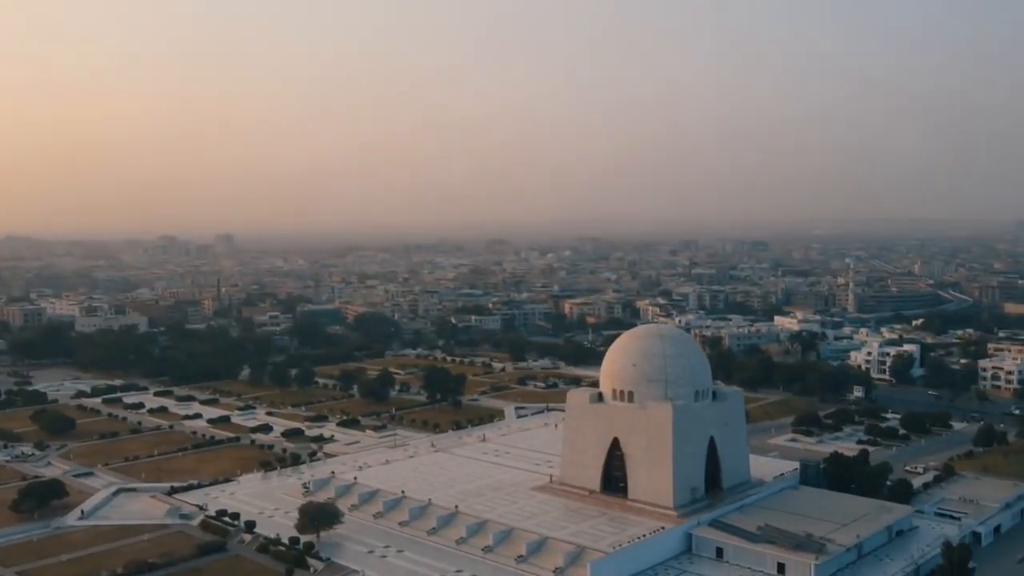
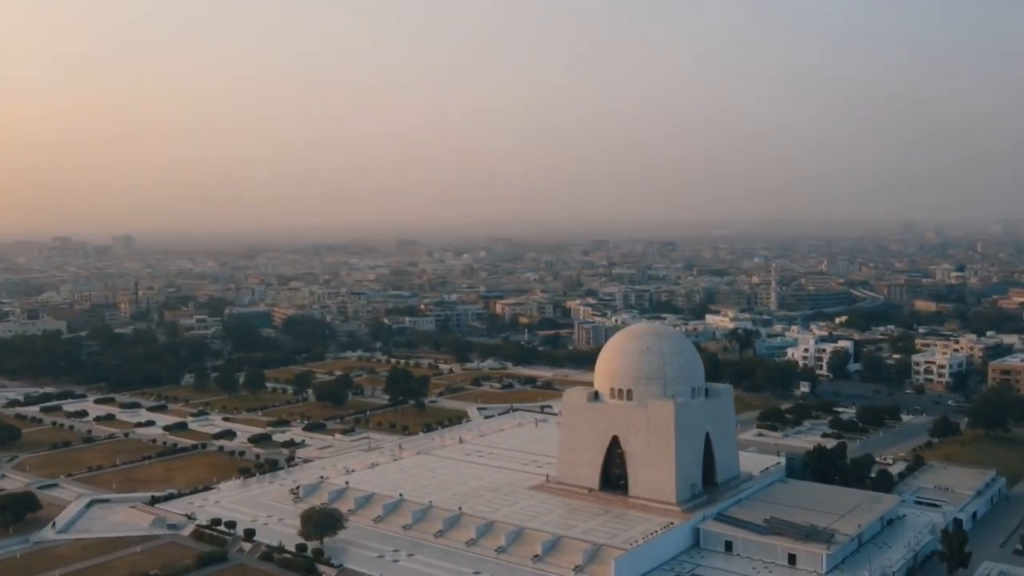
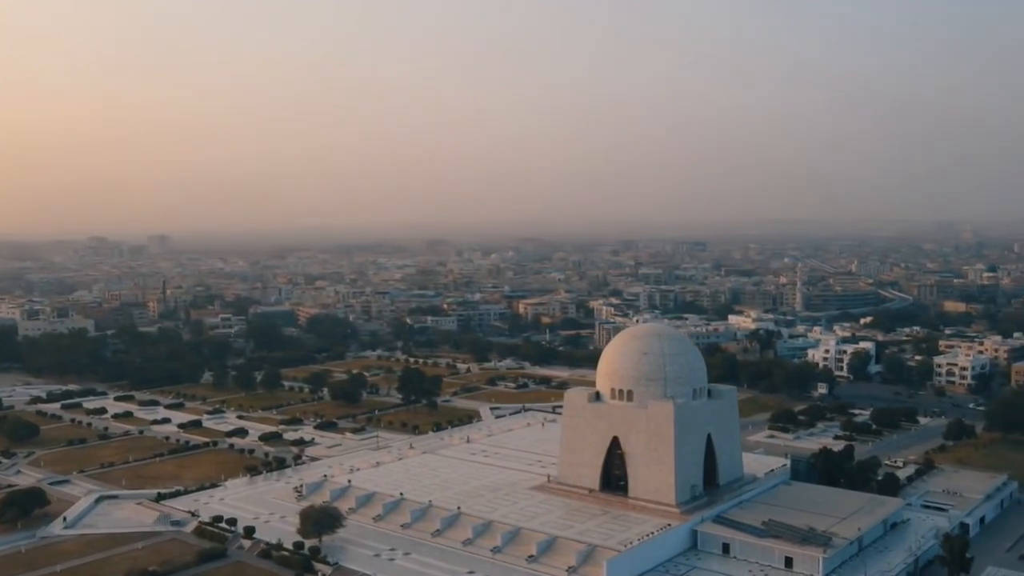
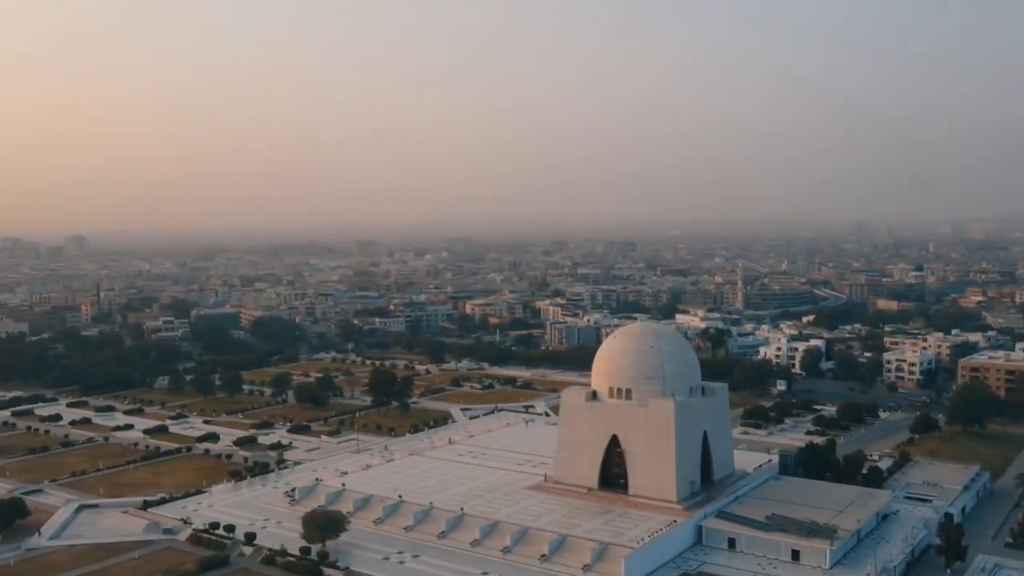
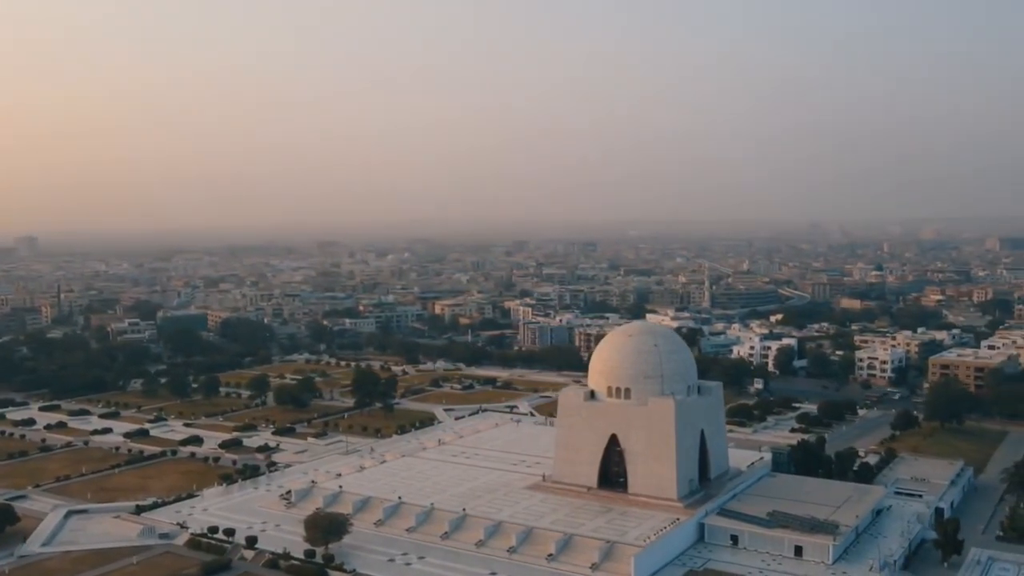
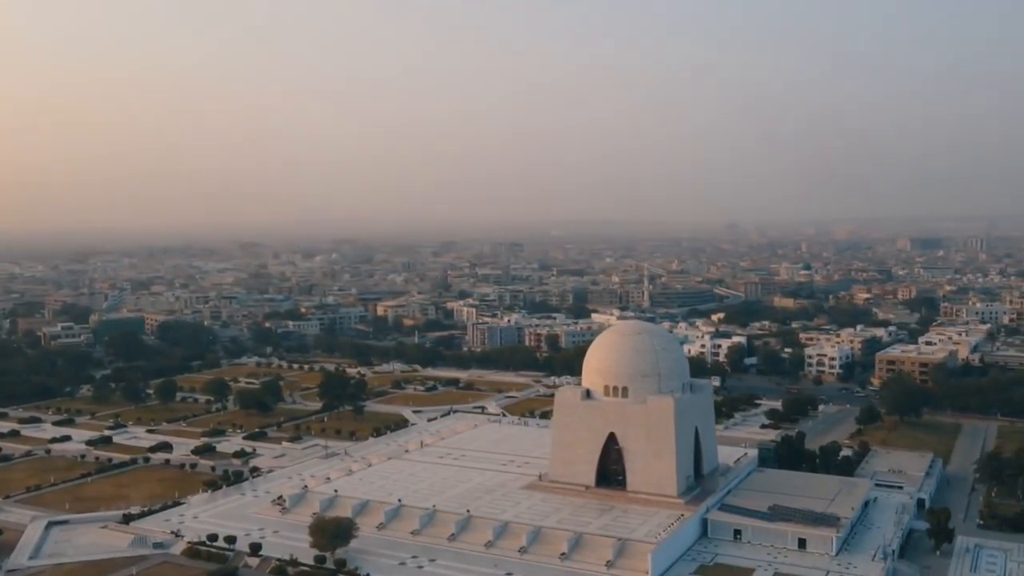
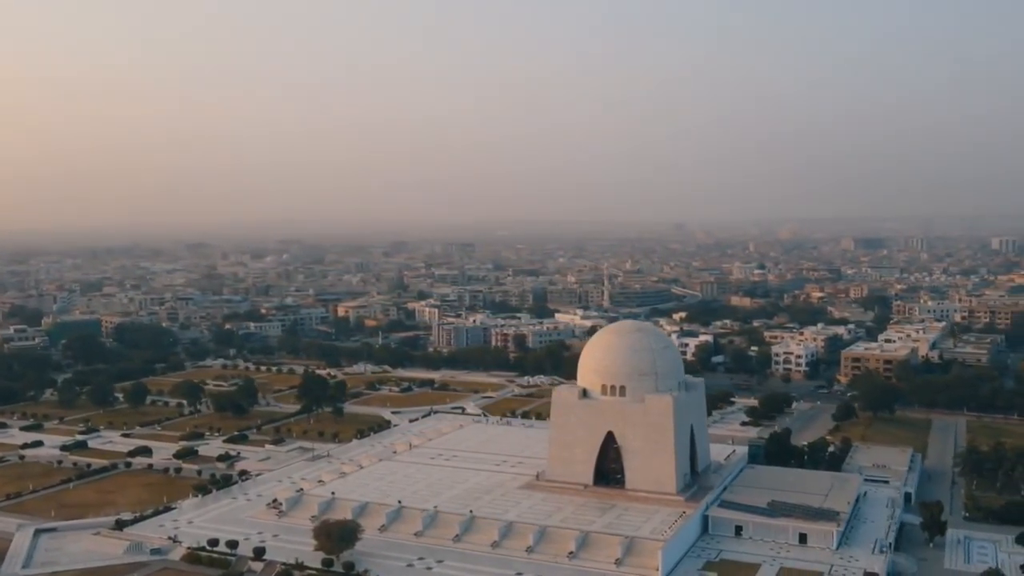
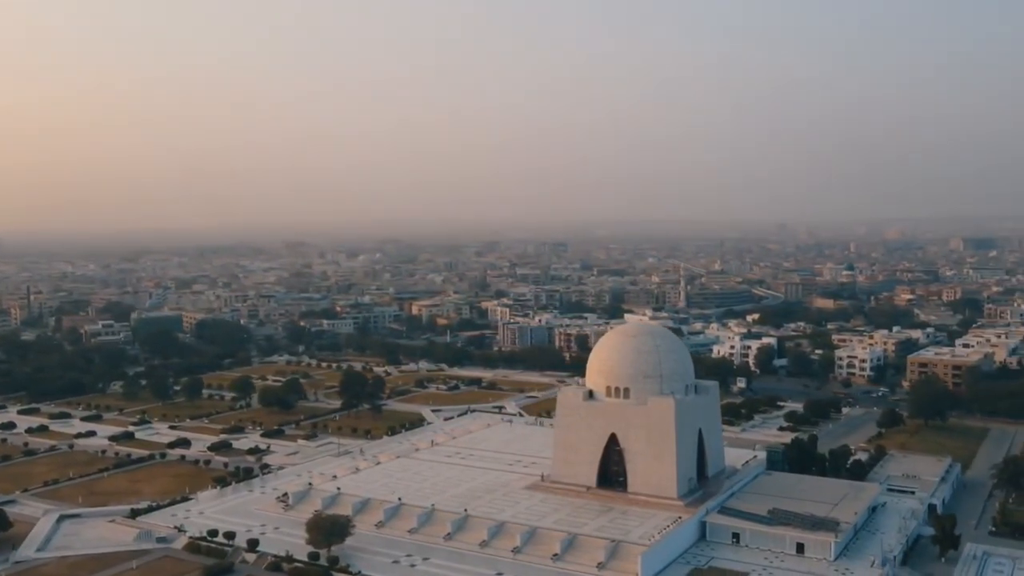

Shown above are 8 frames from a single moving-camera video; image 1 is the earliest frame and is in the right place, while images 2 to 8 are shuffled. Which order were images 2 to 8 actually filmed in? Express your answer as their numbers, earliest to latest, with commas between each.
3, 2, 4, 5, 8, 6, 7
